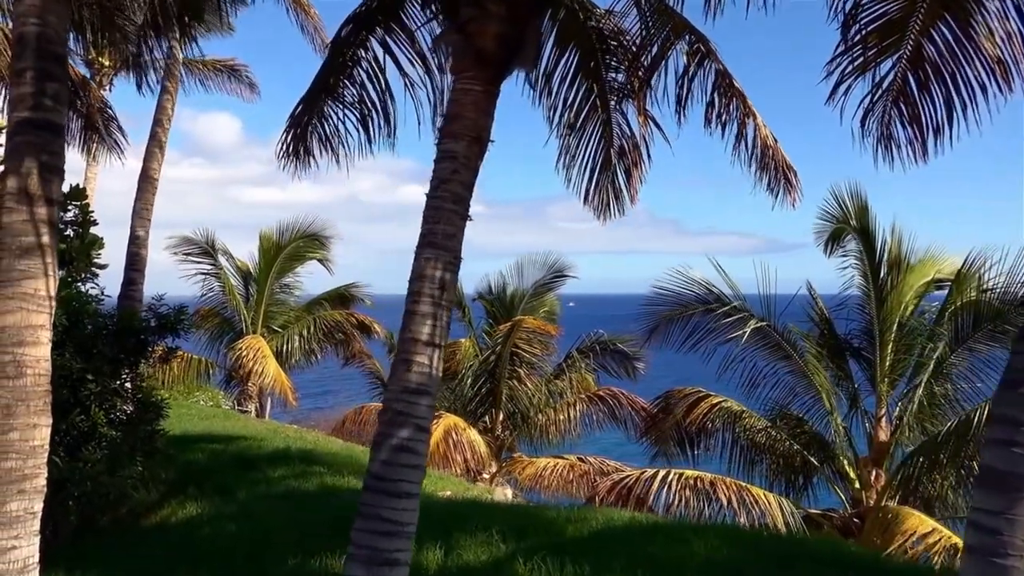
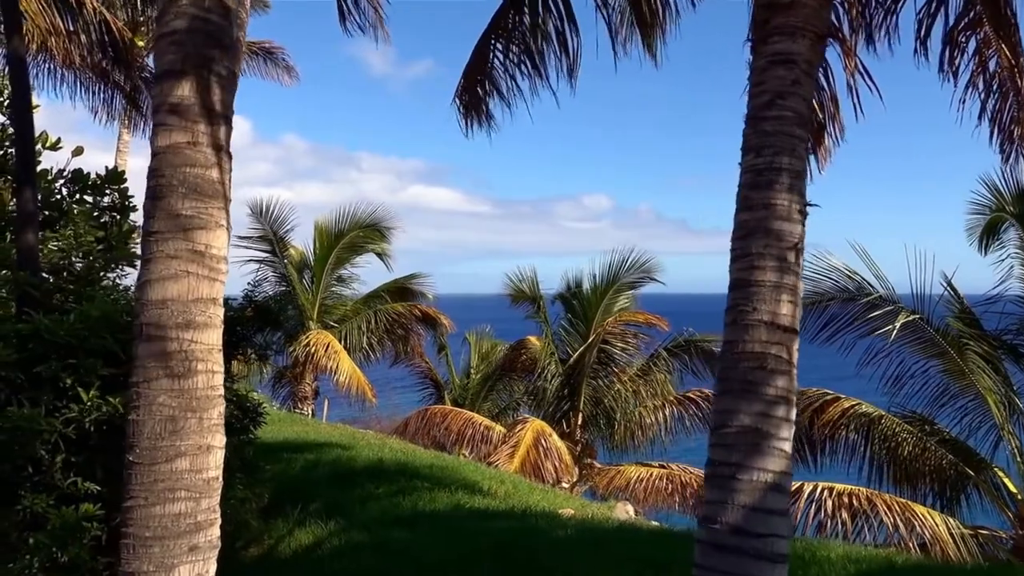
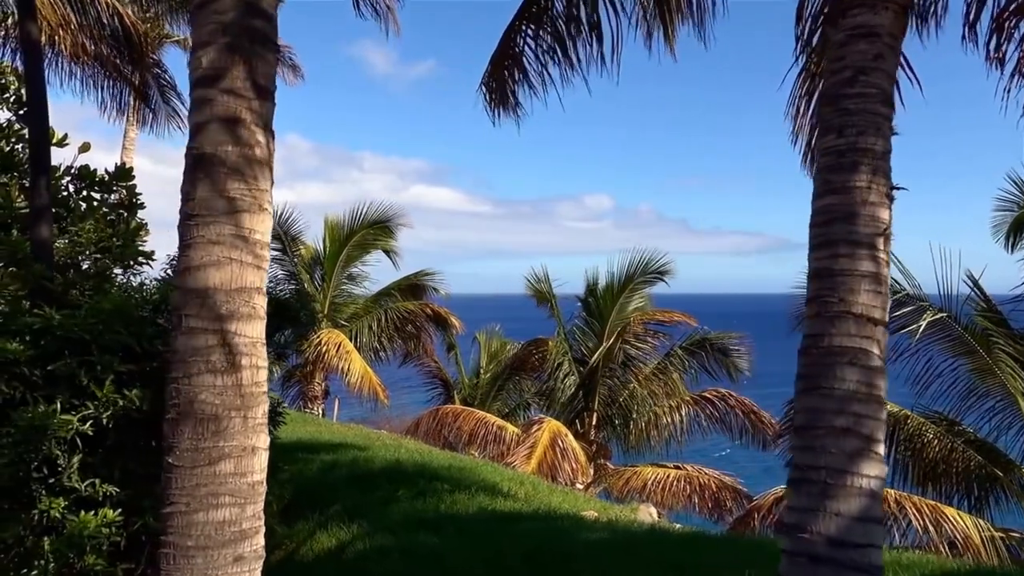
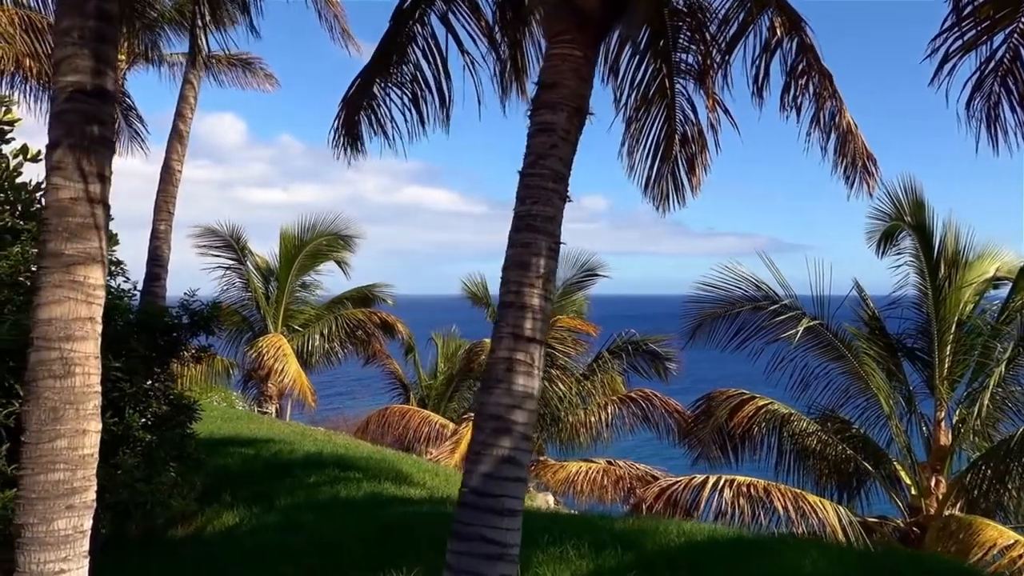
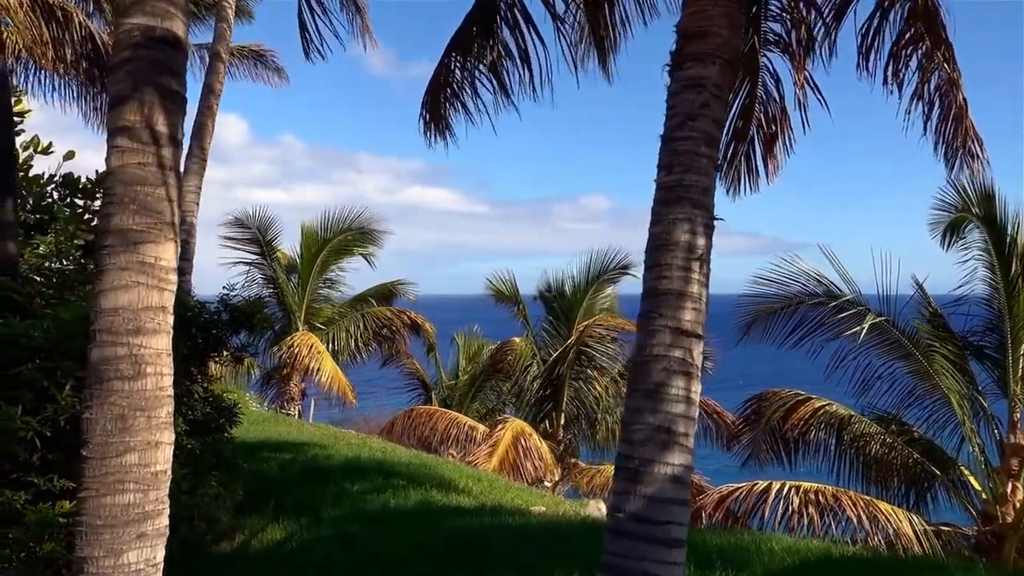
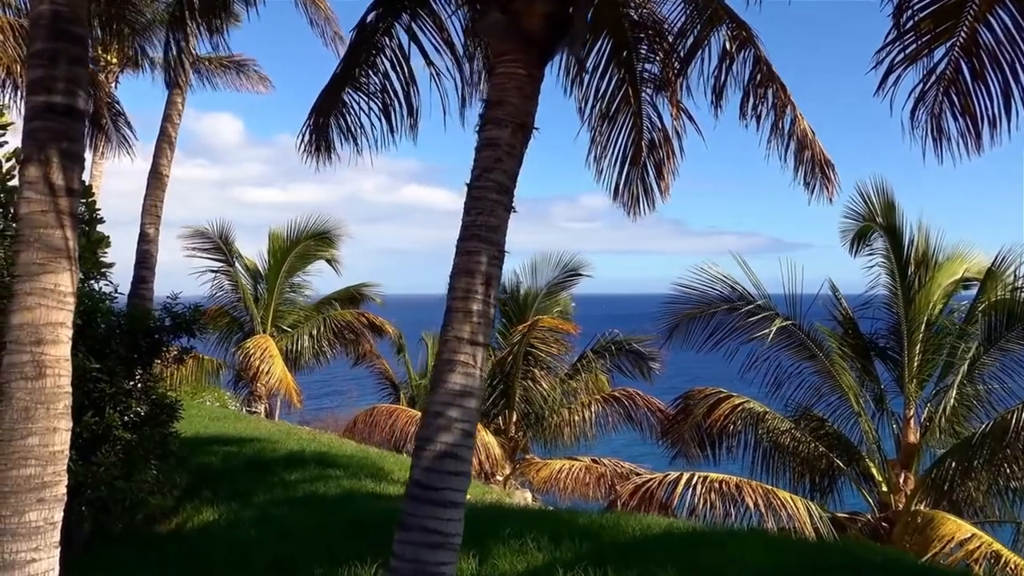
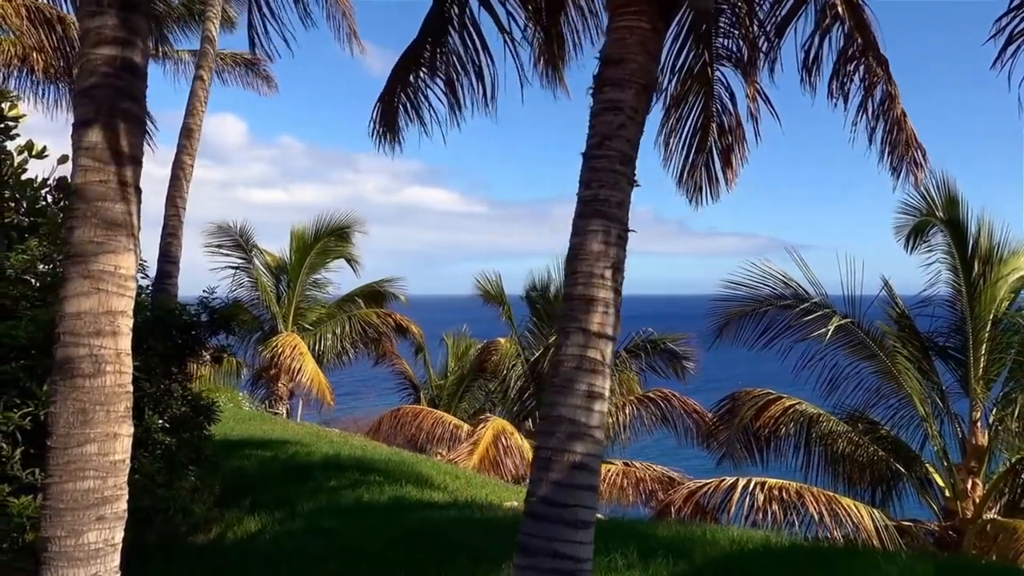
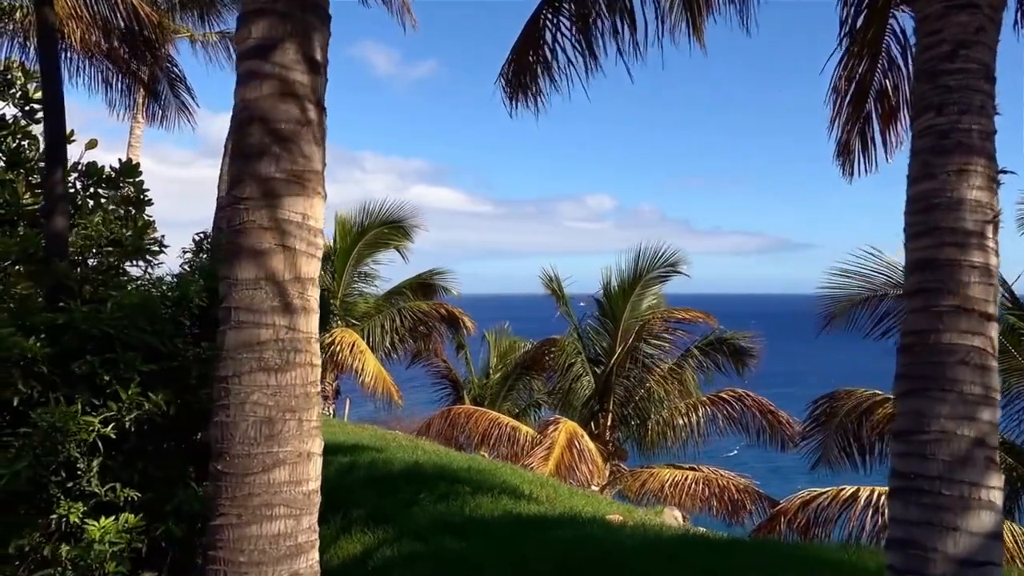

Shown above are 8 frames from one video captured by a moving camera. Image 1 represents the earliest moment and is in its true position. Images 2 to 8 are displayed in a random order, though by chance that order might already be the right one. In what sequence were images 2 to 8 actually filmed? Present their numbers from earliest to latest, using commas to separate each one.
6, 4, 7, 5, 2, 3, 8
